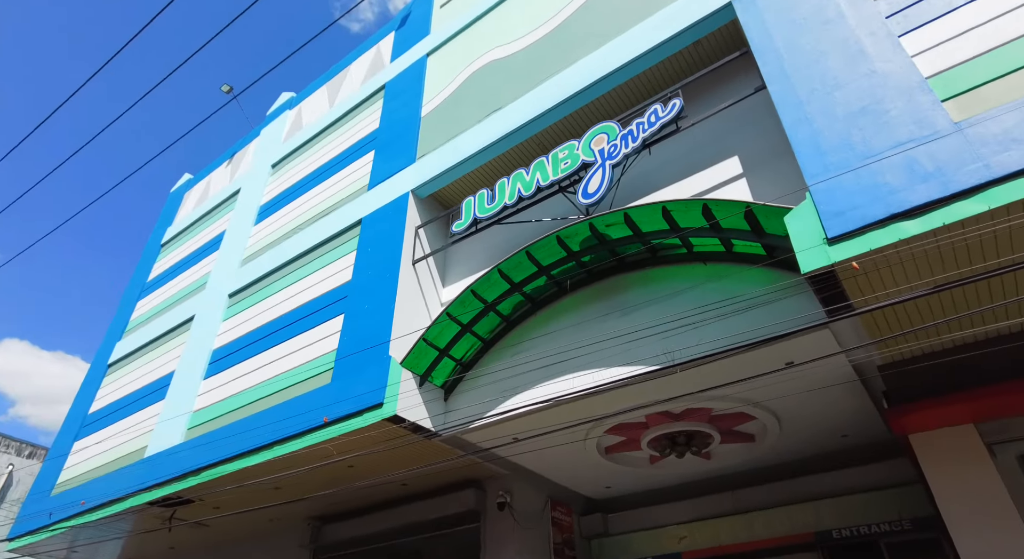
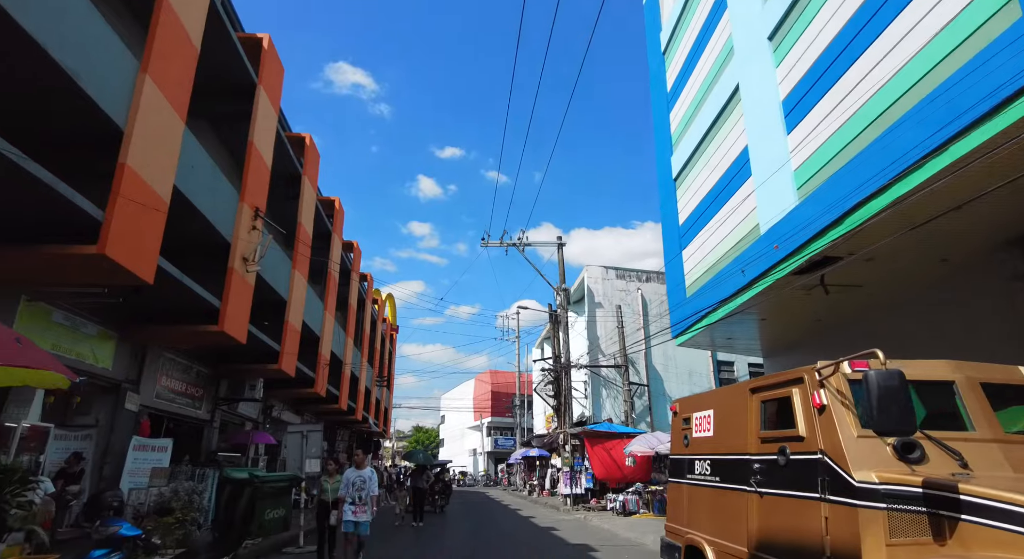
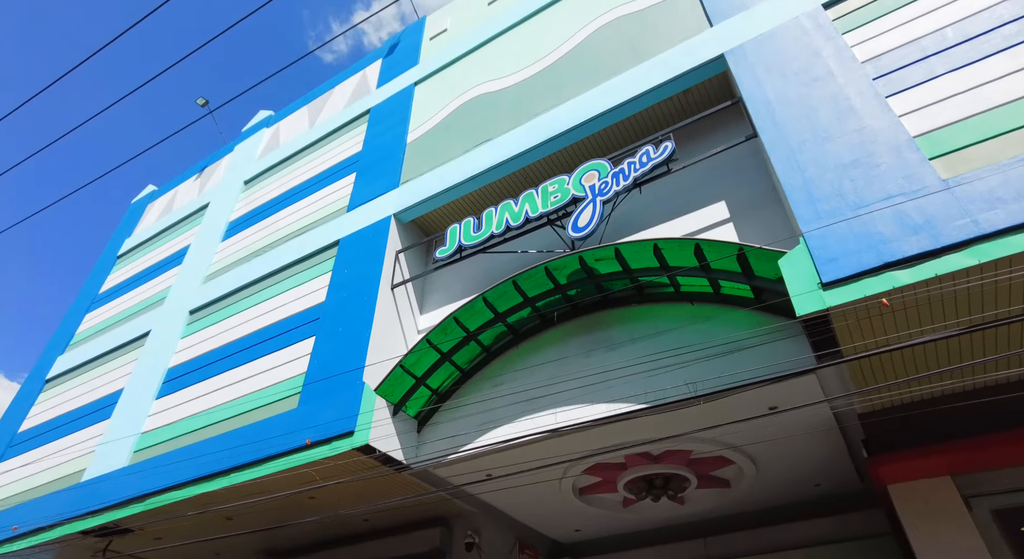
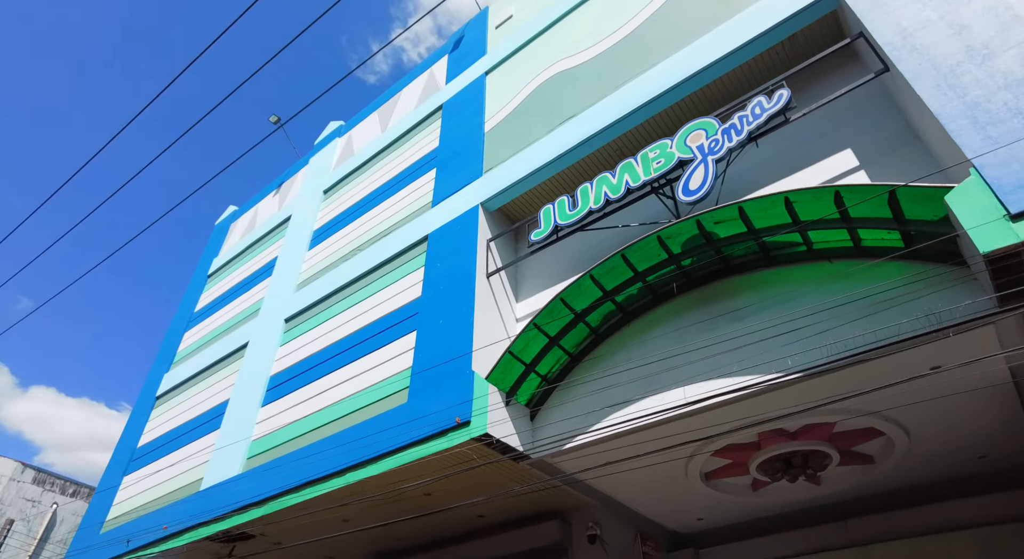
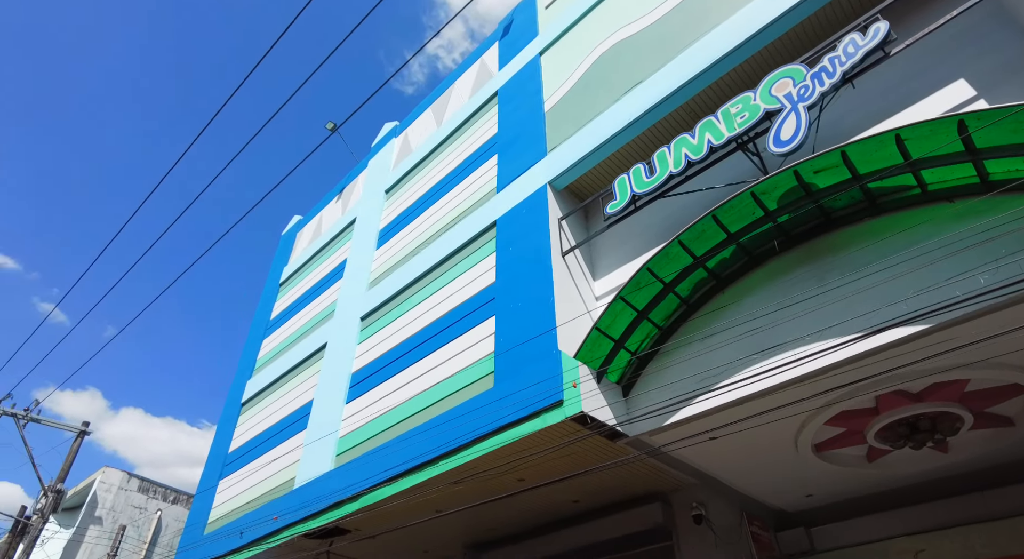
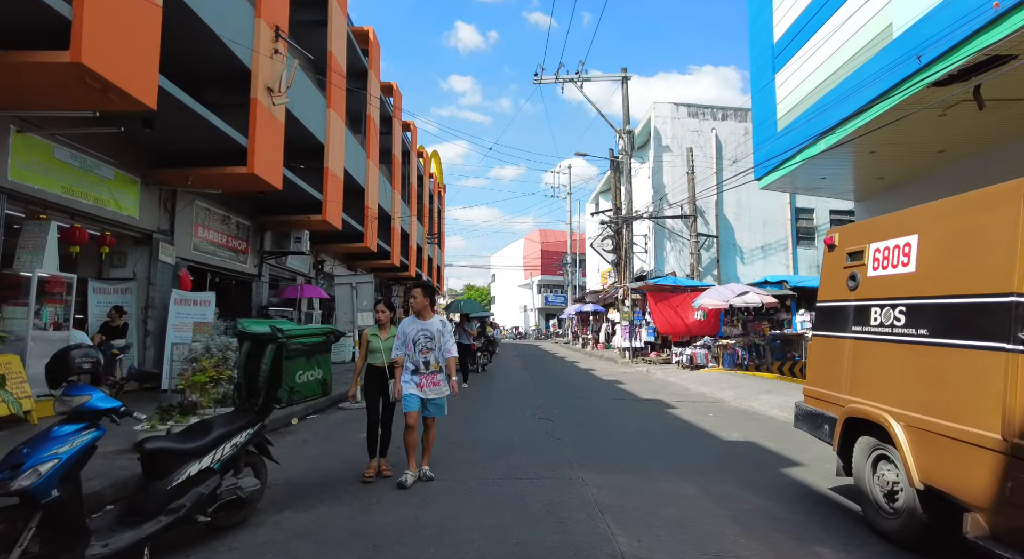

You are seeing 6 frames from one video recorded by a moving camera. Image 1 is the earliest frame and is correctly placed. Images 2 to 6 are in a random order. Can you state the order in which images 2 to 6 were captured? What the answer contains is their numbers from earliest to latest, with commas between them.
3, 4, 5, 2, 6
